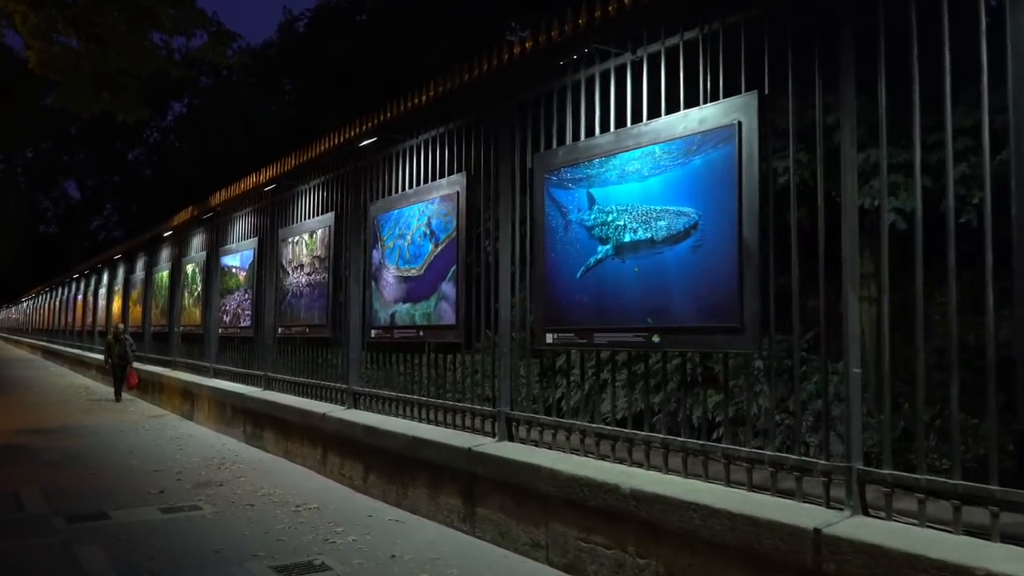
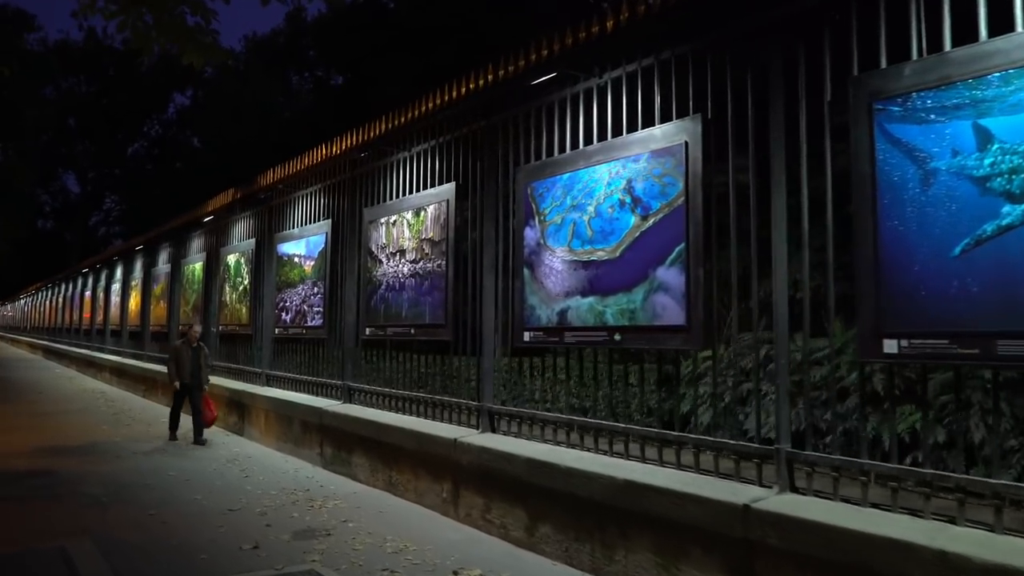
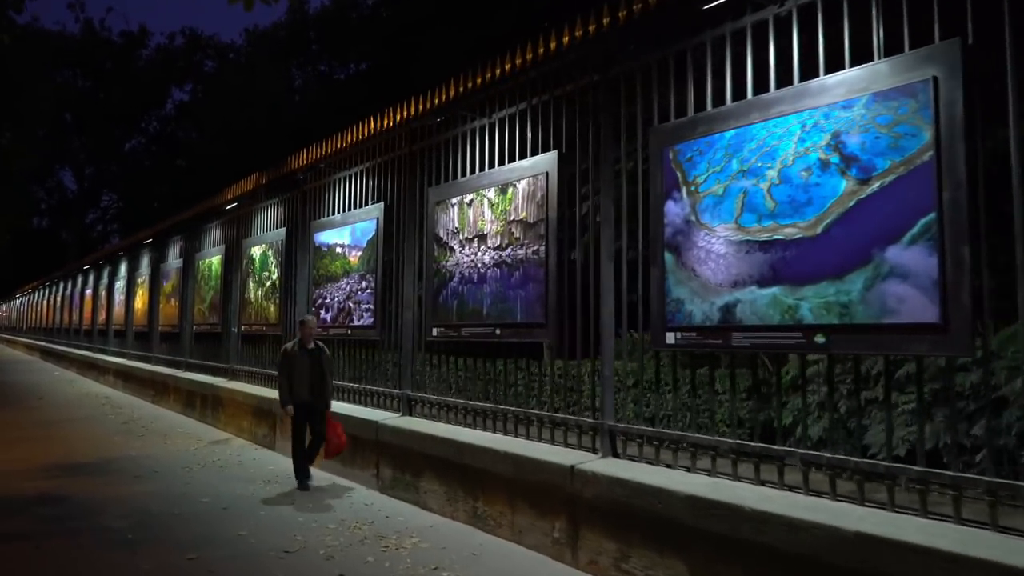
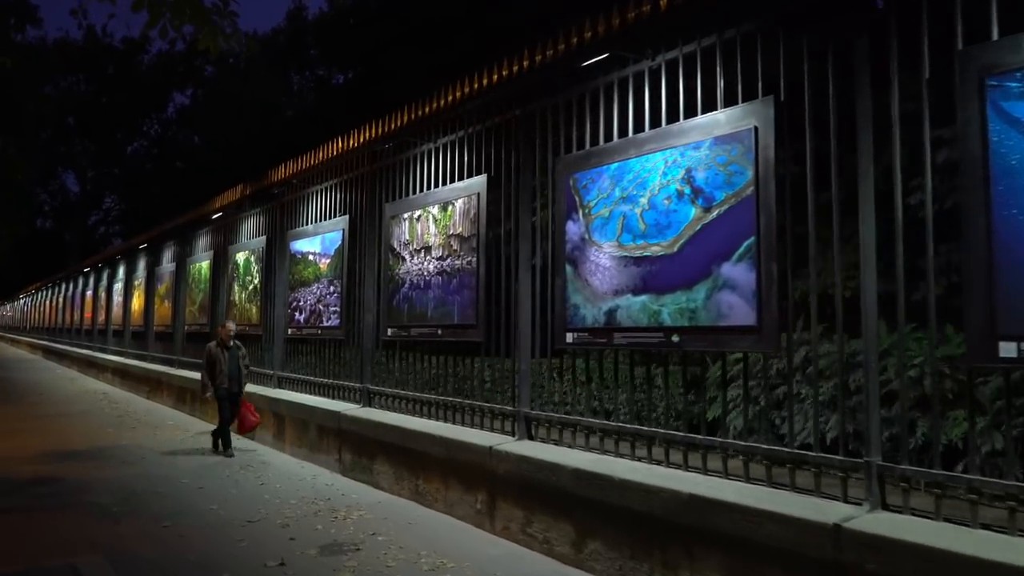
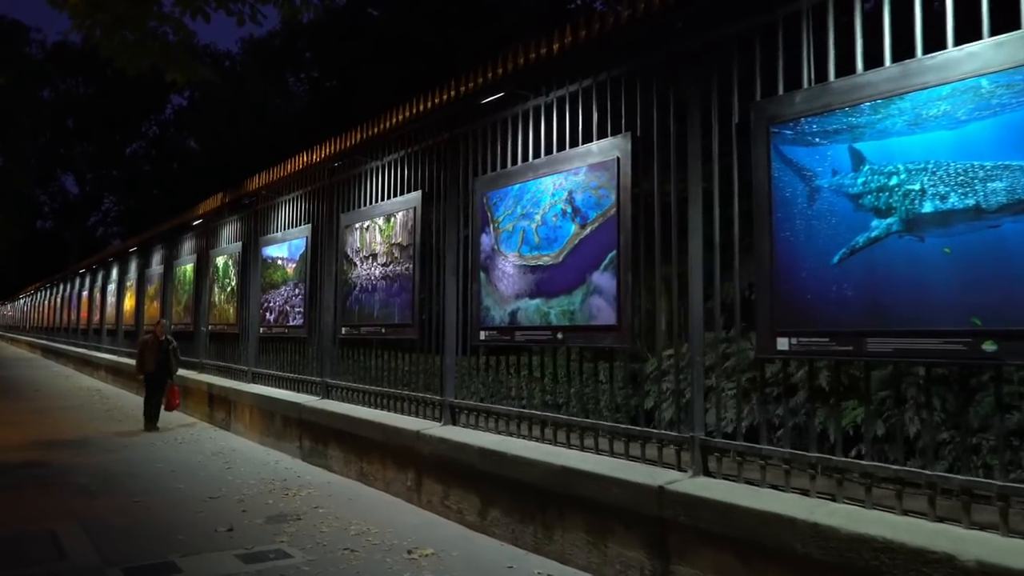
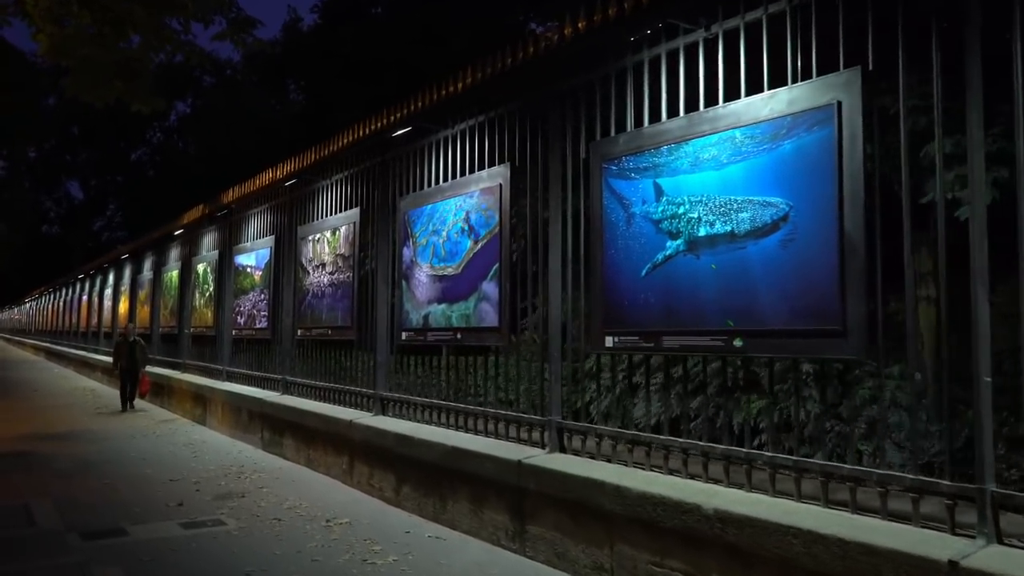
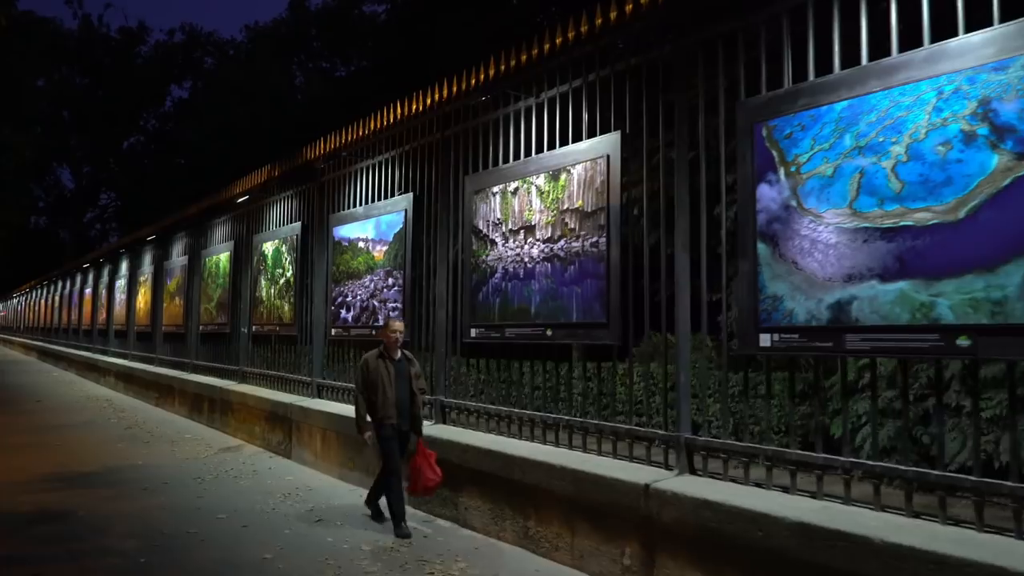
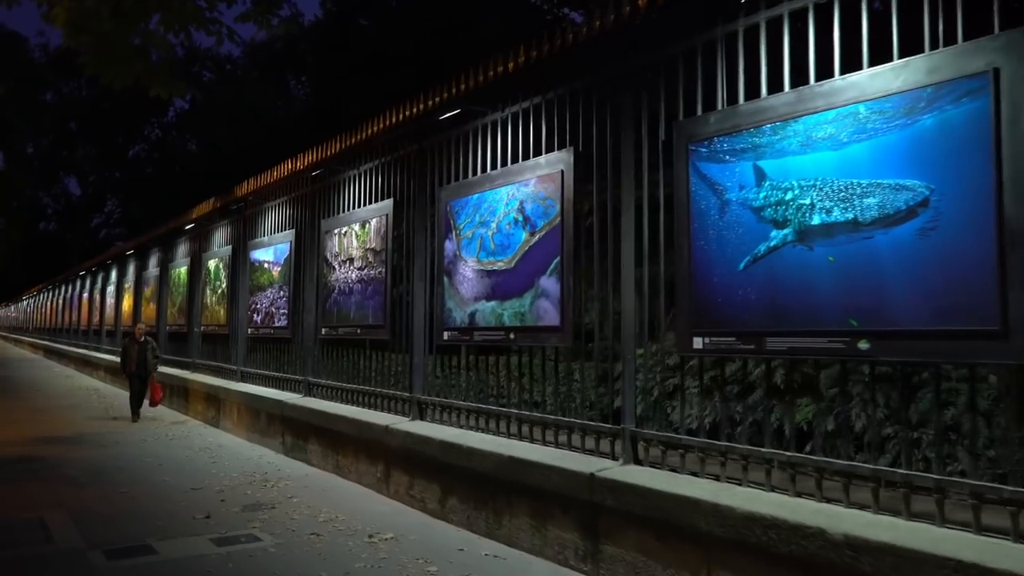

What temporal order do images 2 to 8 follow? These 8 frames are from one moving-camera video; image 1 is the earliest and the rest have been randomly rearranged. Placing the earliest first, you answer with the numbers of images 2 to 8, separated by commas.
6, 8, 5, 2, 4, 3, 7
